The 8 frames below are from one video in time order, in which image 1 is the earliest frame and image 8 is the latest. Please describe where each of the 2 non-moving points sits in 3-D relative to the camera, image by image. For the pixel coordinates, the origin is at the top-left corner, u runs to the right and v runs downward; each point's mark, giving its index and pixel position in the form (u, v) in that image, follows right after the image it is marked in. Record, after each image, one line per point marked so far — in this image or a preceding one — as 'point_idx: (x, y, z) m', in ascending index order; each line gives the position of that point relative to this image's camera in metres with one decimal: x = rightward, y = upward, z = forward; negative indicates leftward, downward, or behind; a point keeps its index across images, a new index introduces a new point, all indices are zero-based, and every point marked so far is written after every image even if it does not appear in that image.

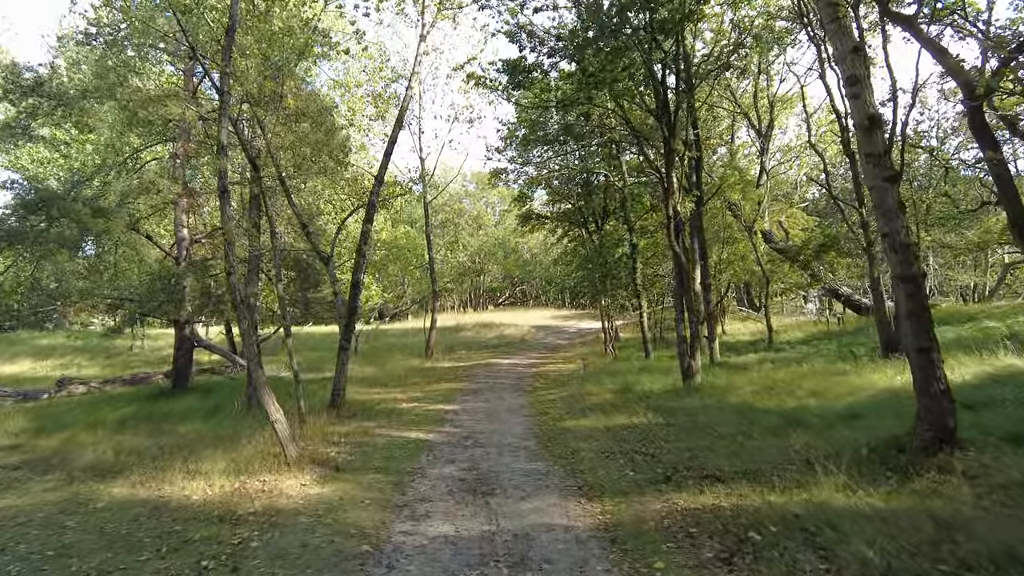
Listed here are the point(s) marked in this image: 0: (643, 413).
0: (+1.9, -1.9, +9.4) m
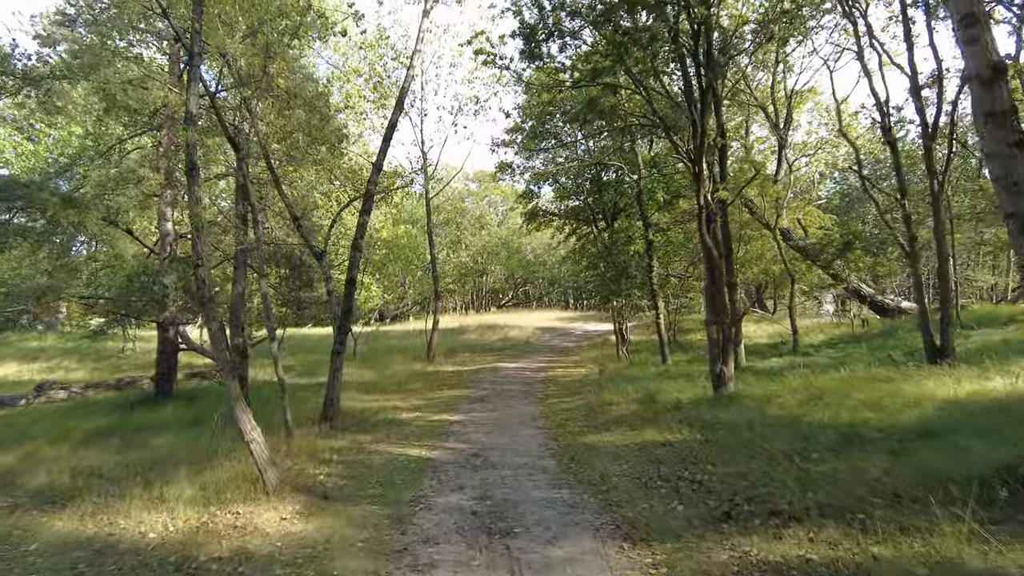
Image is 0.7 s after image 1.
0: (+2.1, -1.8, +8.3) m
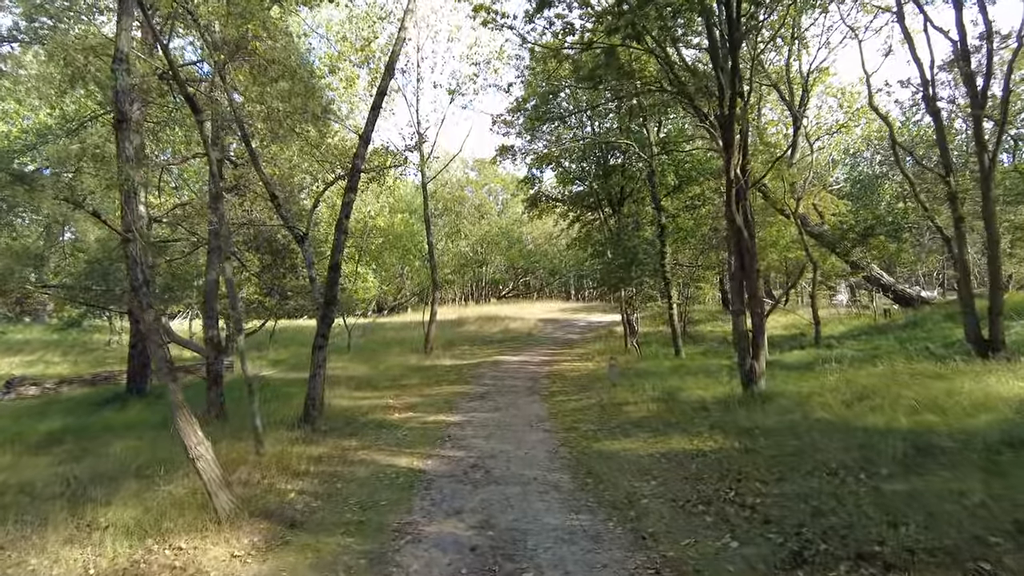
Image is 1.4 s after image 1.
0: (+2.2, -1.6, +7.2) m
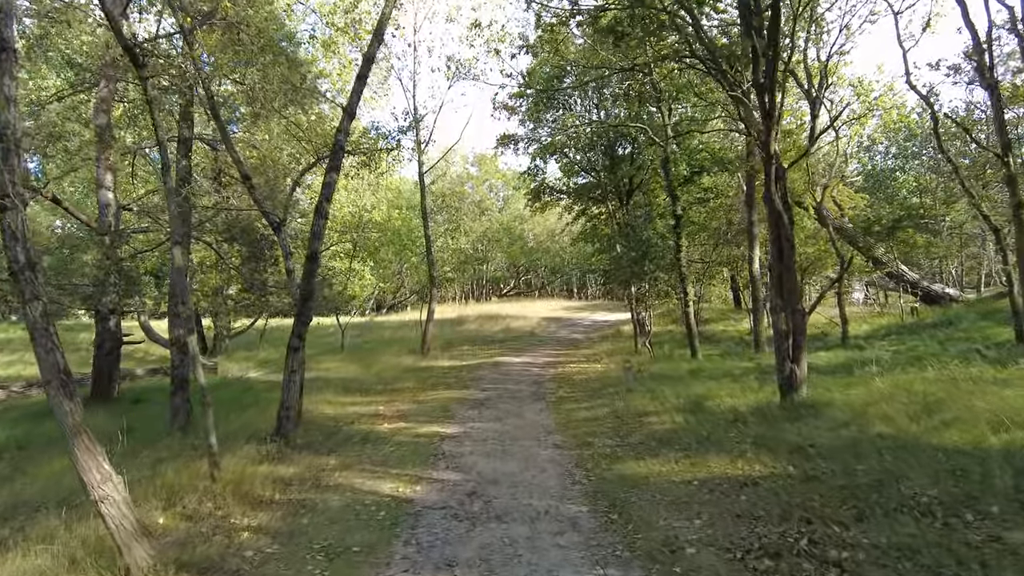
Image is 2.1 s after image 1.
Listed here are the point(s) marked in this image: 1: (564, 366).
0: (+2.2, -1.6, +6.0) m
1: (+1.3, -1.9, +15.5) m
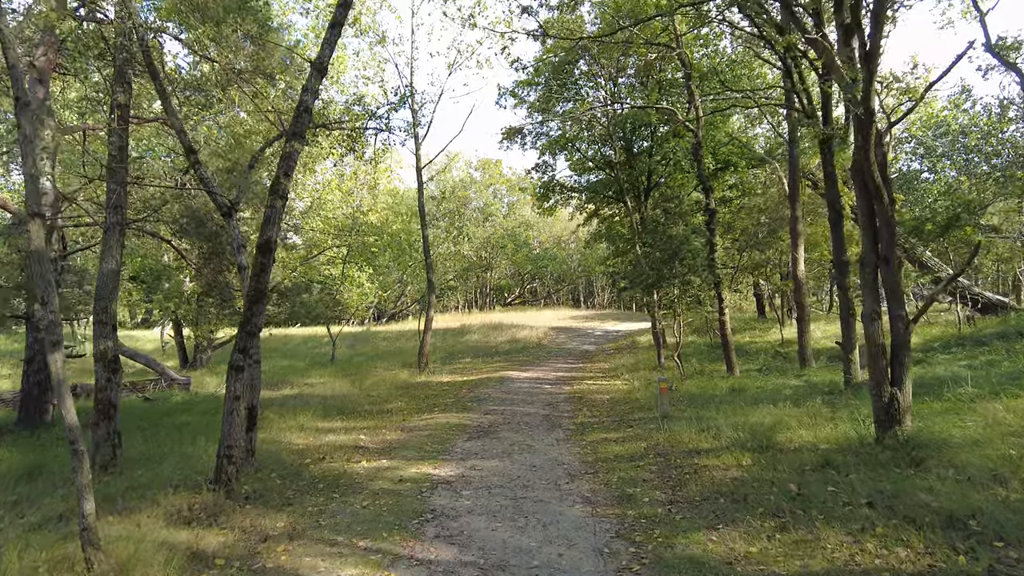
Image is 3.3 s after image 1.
0: (+2.4, -1.5, +4.1) m
1: (+1.5, -2.0, +13.6) m
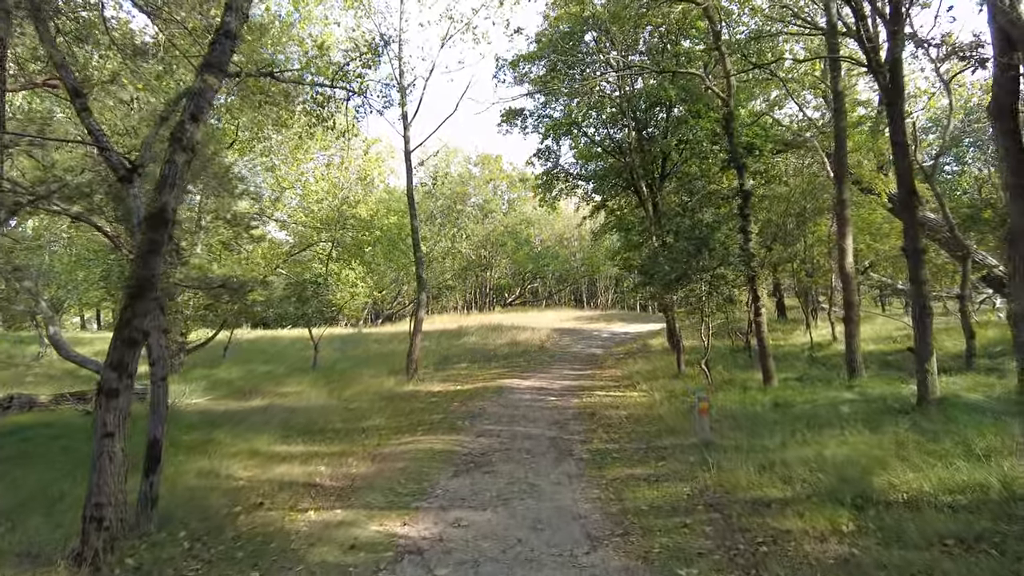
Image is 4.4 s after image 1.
0: (+2.3, -1.4, +2.3) m
1: (+1.5, -2.0, +11.8) m
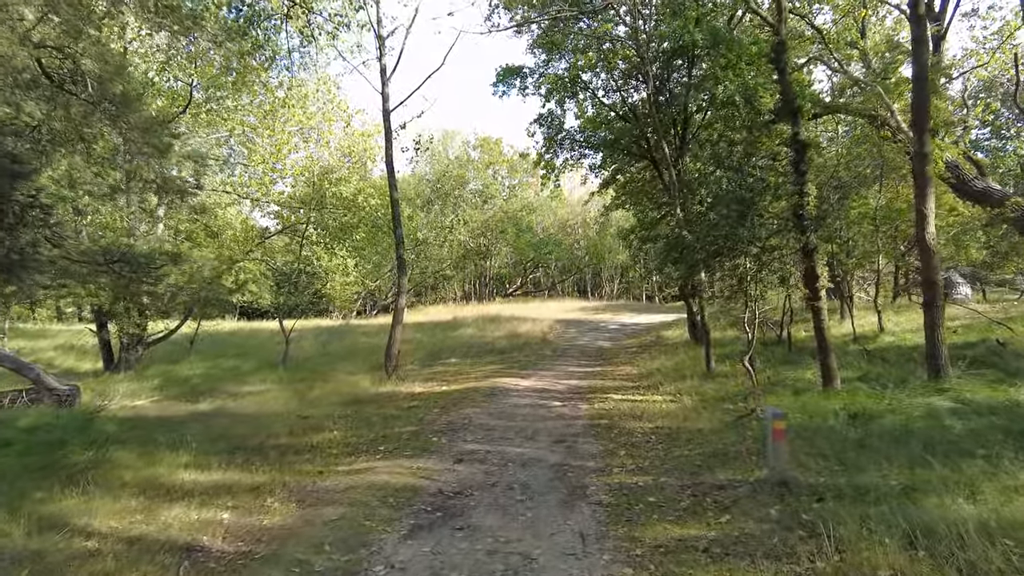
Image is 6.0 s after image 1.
0: (+2.2, -1.2, 0.0) m
1: (+1.4, -1.6, +9.6) m
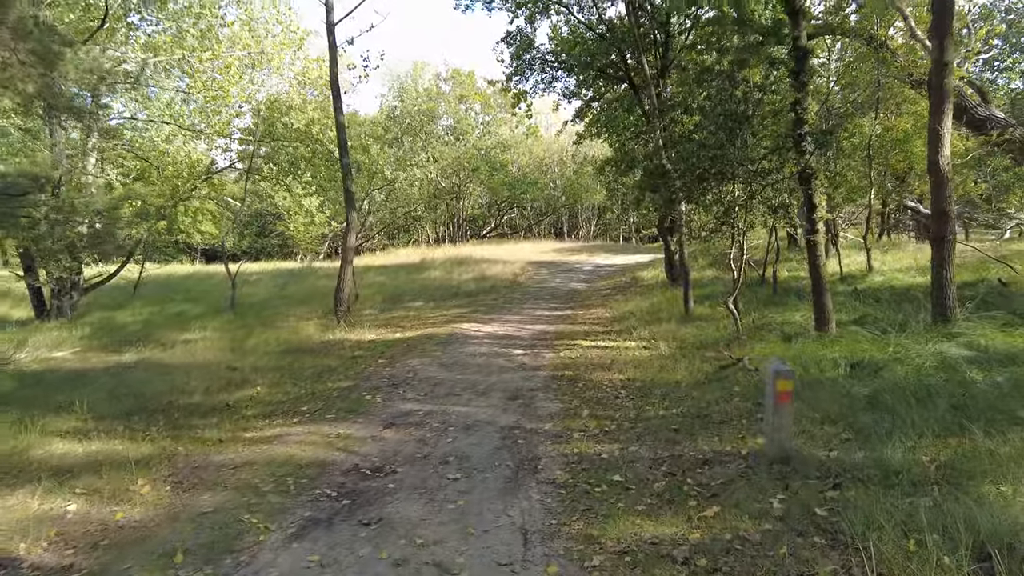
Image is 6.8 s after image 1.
0: (+1.9, -1.2, -1.0) m
1: (+0.8, -0.7, +8.6) m
